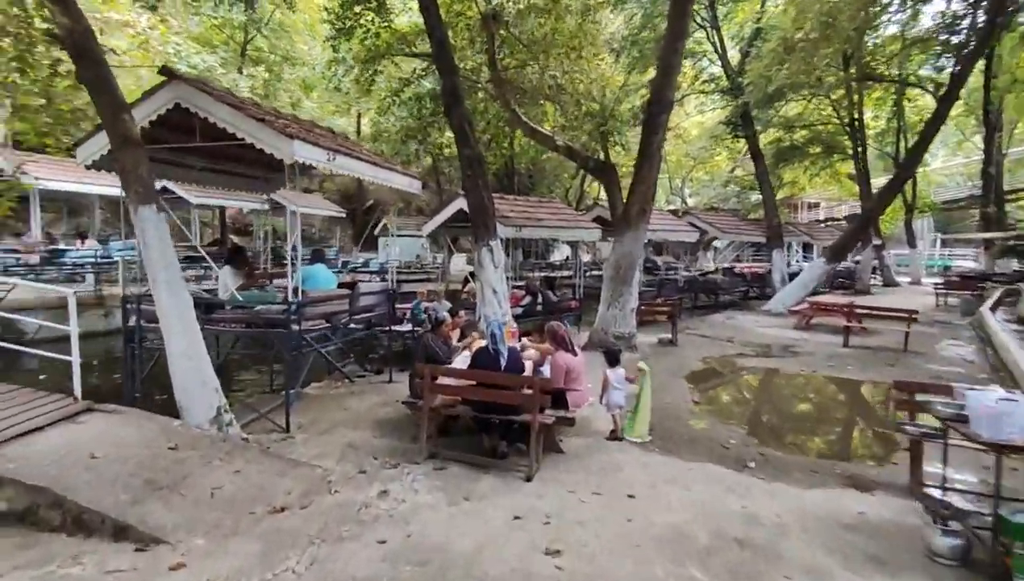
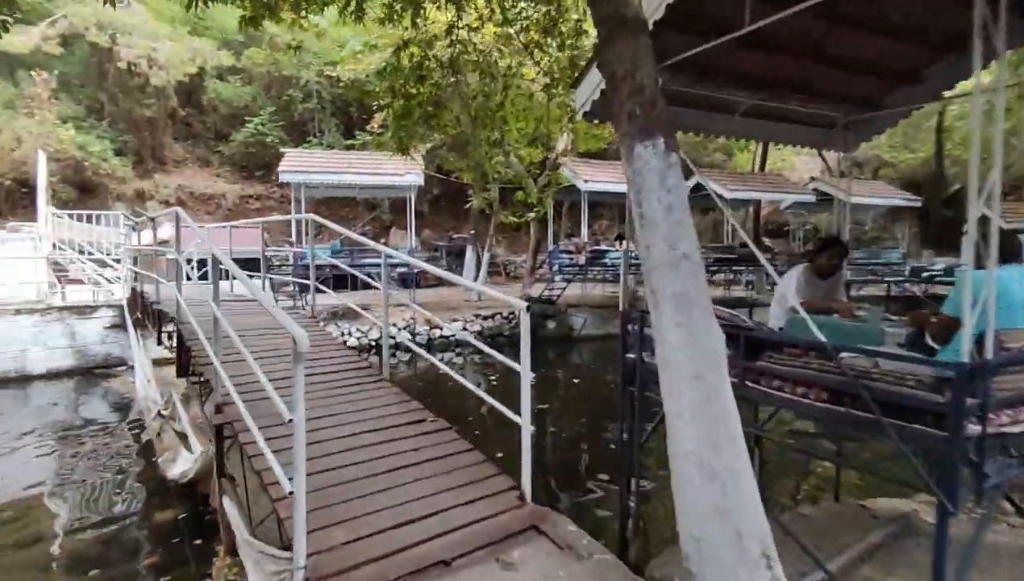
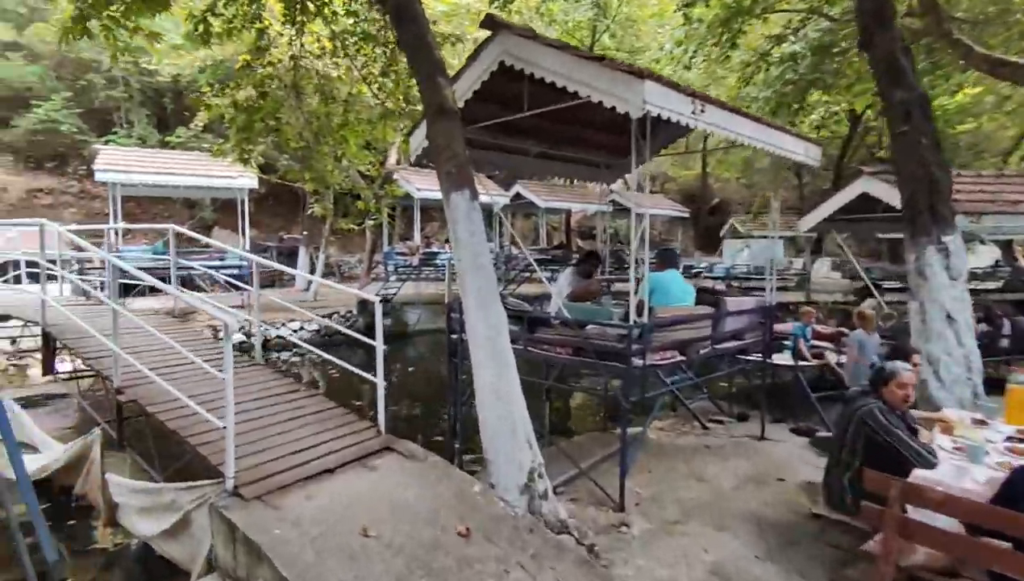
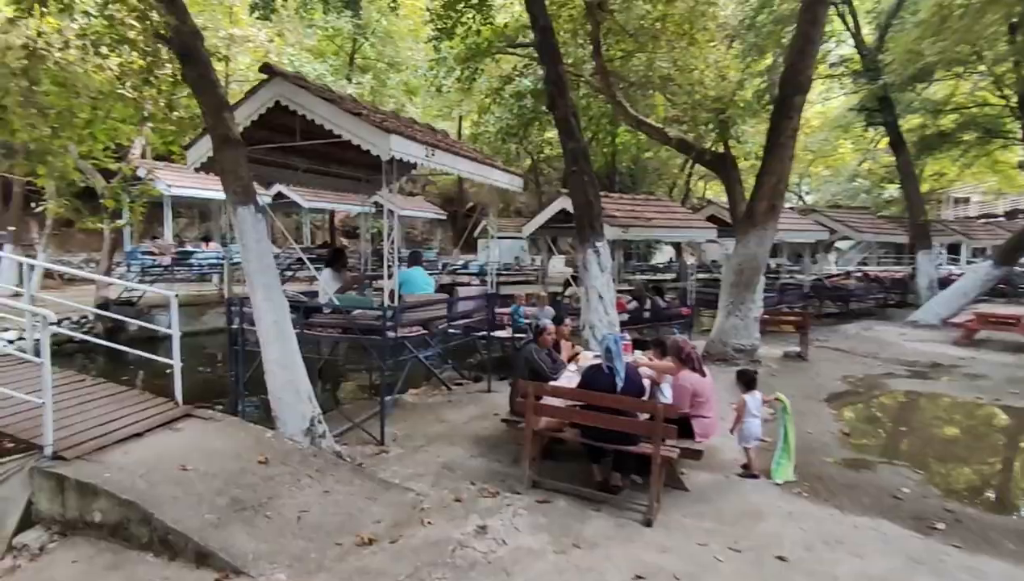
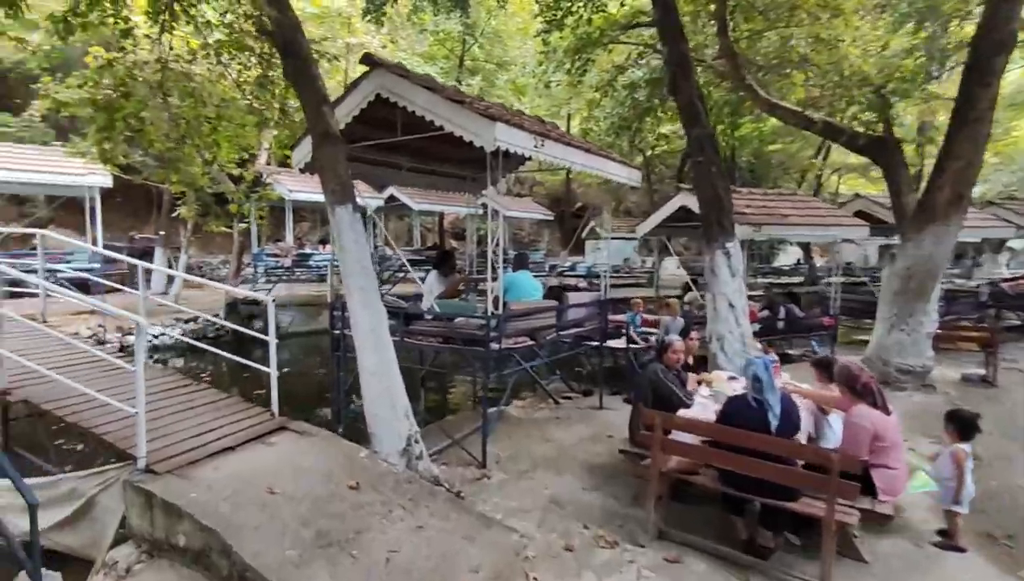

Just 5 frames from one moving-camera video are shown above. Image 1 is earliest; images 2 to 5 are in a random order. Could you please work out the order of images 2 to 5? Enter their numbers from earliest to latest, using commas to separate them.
4, 5, 3, 2
